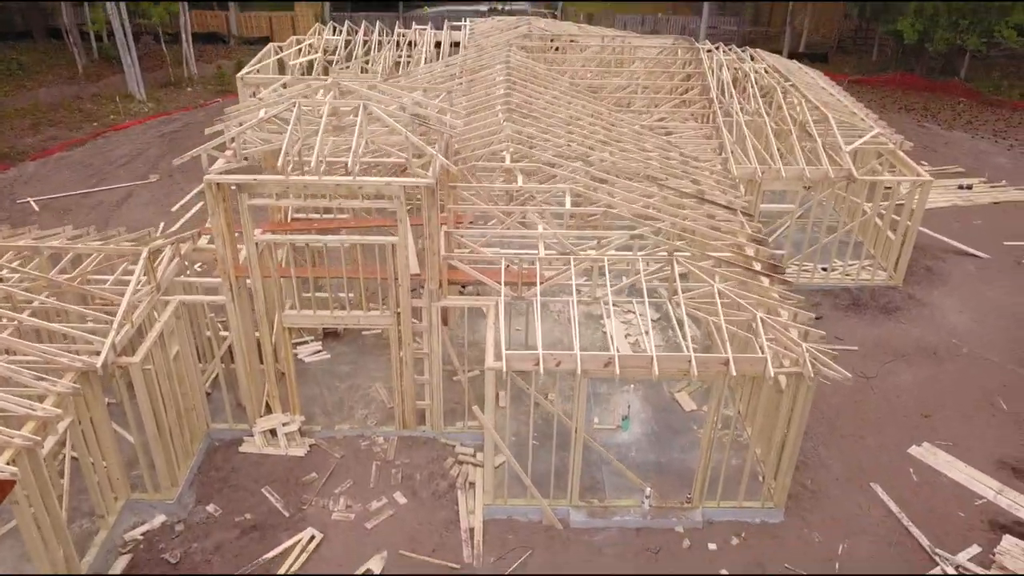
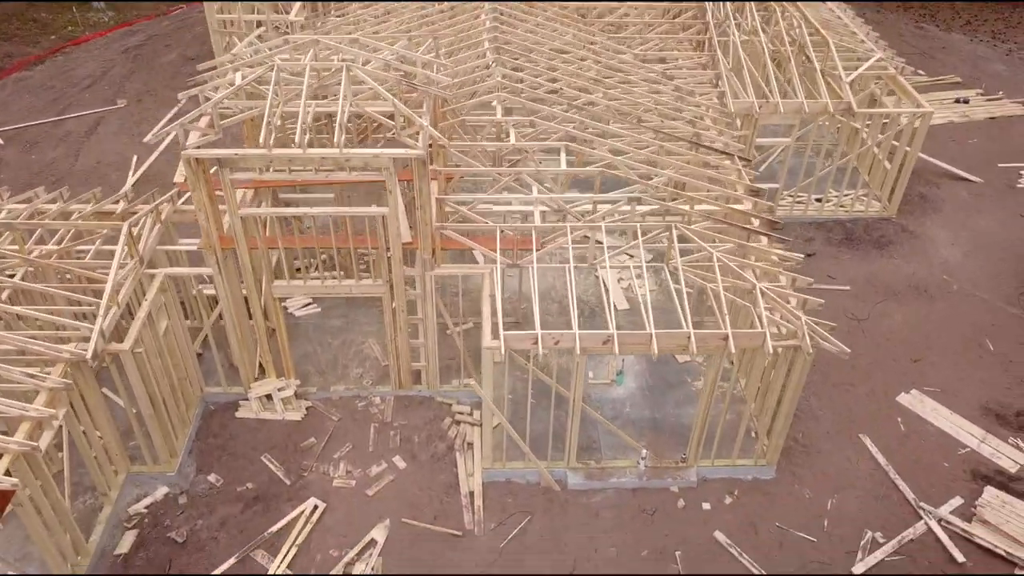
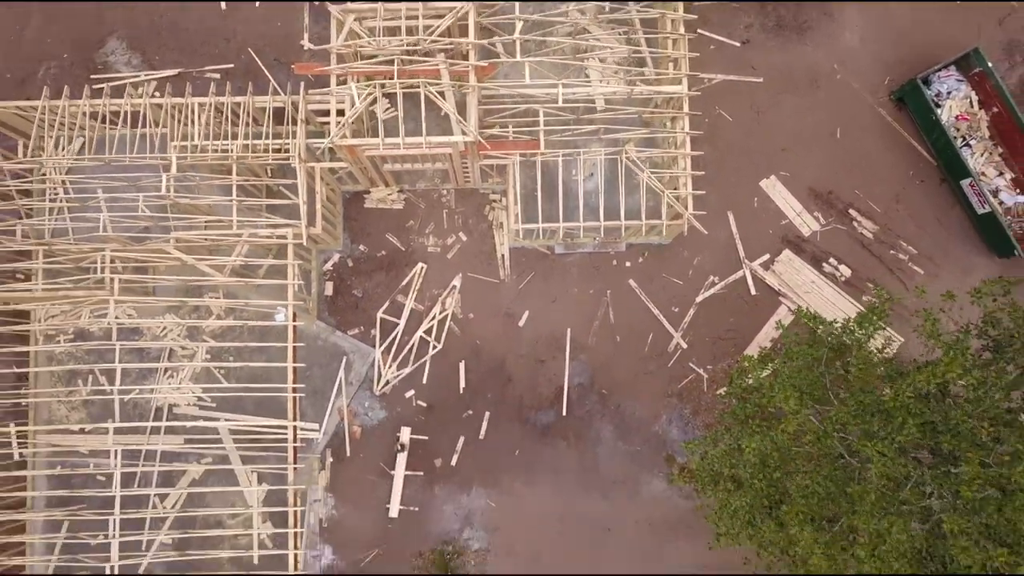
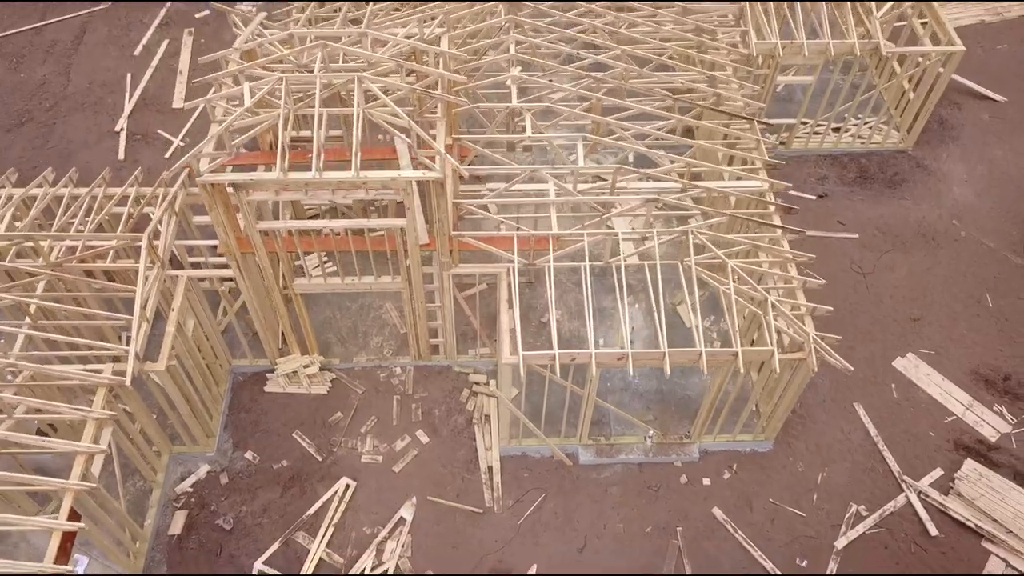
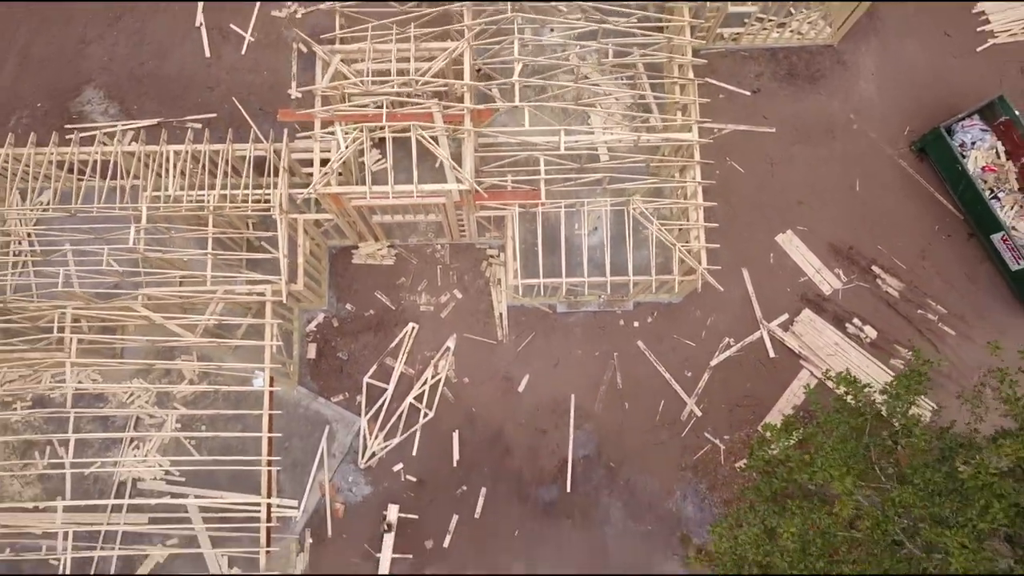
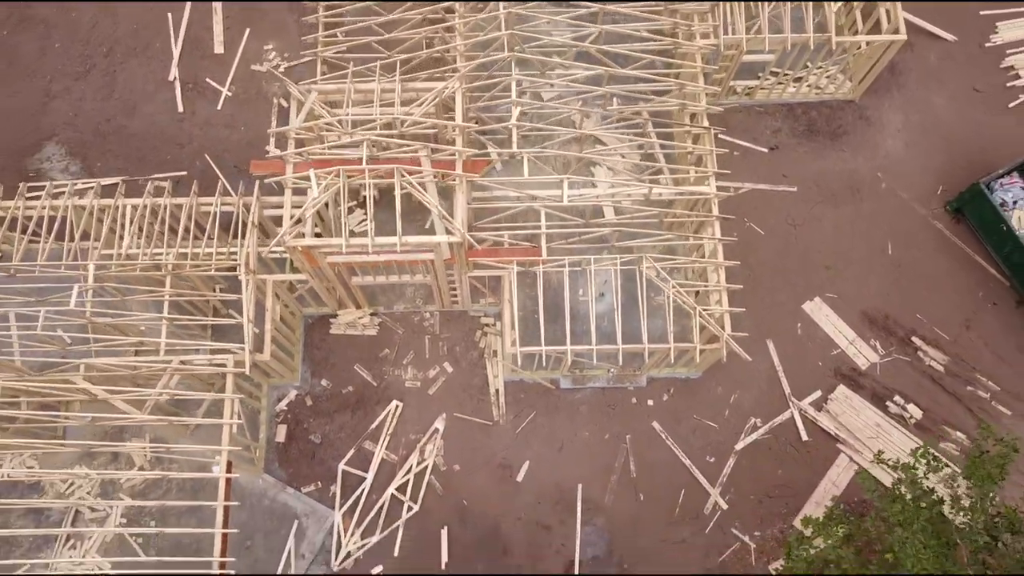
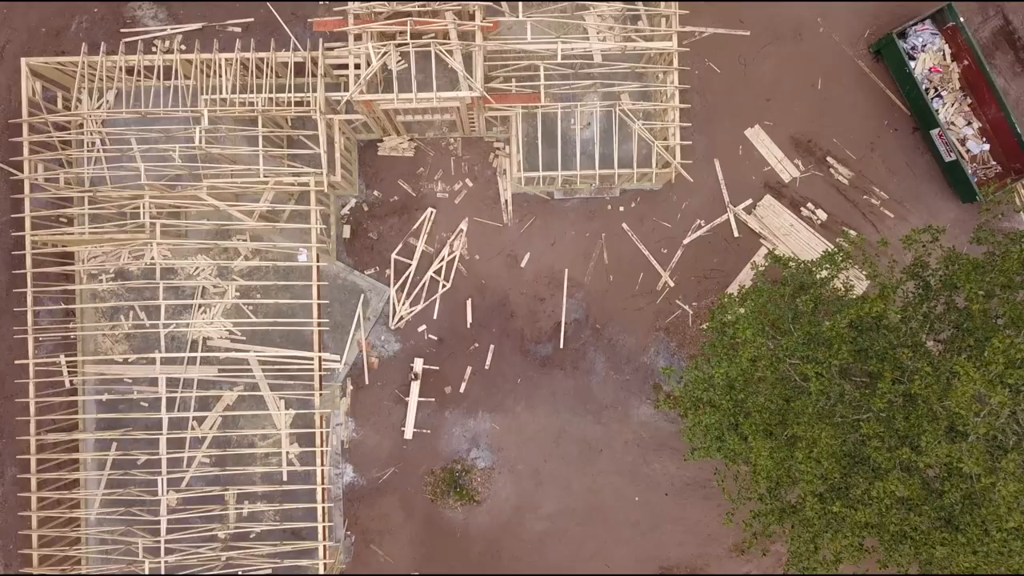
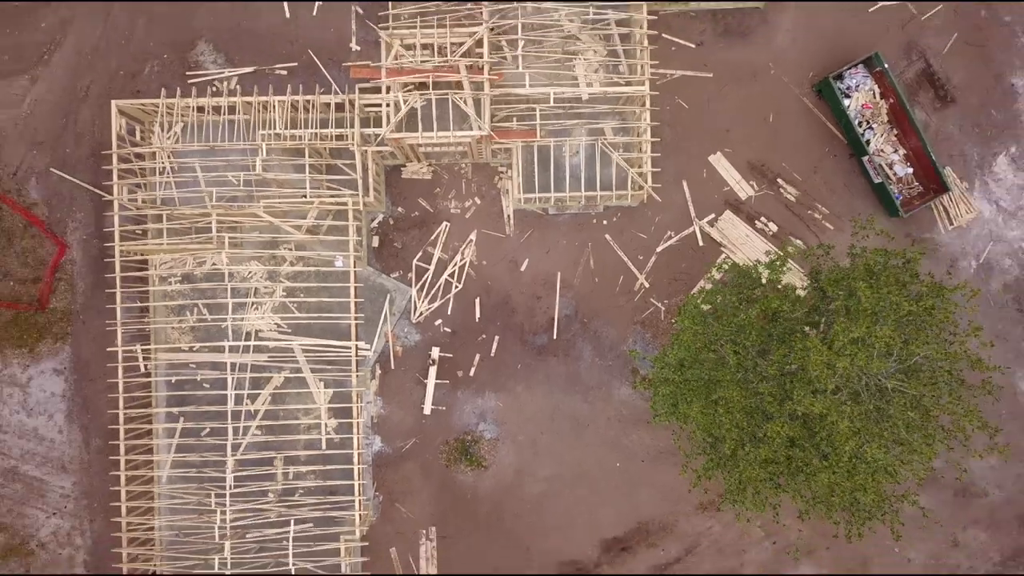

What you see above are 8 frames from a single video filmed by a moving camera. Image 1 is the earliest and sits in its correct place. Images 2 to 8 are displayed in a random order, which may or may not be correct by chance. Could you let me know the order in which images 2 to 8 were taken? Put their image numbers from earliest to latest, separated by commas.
2, 4, 6, 5, 3, 7, 8
